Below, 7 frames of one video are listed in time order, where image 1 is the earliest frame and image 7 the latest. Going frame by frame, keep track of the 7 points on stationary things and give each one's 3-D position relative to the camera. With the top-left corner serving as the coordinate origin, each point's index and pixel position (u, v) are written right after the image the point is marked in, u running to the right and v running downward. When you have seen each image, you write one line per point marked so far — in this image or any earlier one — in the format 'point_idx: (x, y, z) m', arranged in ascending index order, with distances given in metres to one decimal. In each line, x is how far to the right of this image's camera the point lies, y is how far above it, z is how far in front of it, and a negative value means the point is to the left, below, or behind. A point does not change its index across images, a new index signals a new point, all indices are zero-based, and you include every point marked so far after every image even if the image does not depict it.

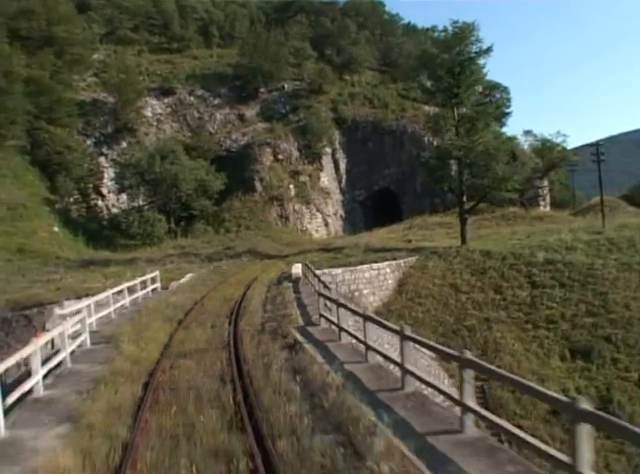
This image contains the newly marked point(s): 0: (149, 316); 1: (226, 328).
0: (-5.4, -2.4, +16.1) m
1: (-2.7, -2.3, +14.1) m
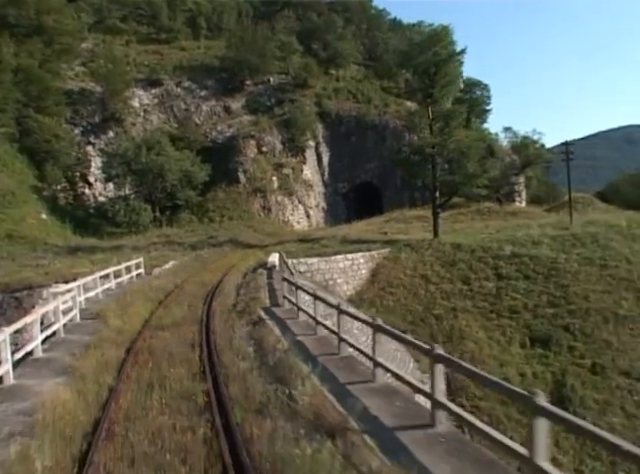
0: (-6.5, -2.0, +17.7) m
1: (-3.8, -2.0, +15.8) m
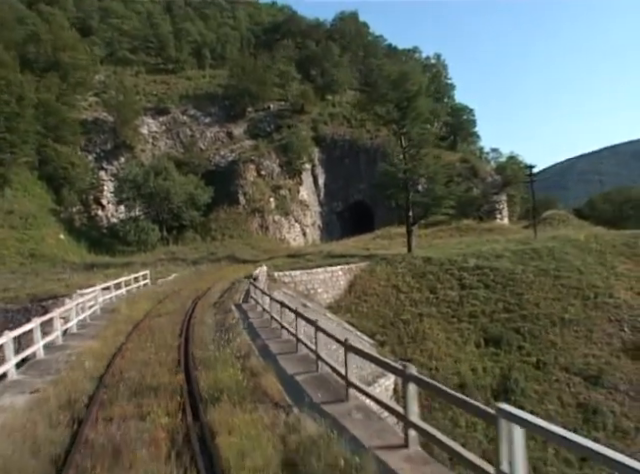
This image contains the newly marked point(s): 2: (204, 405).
0: (-8.1, -2.8, +22.9) m
1: (-5.5, -2.6, +20.9) m
2: (-1.8, -2.4, +7.5) m
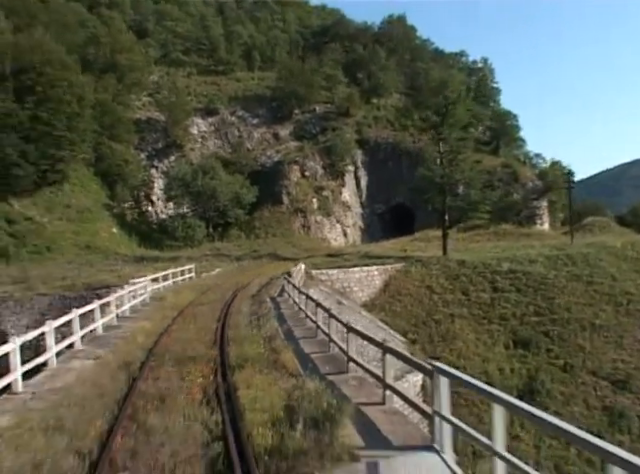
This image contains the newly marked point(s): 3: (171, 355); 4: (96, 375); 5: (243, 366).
0: (-6.7, -2.6, +25.1) m
1: (-4.2, -2.5, +22.9) m
2: (-1.7, -2.4, +9.3) m
3: (-3.2, -2.4, +10.8) m
4: (-4.1, -2.5, +9.4) m
5: (-1.5, -2.4, +9.4) m
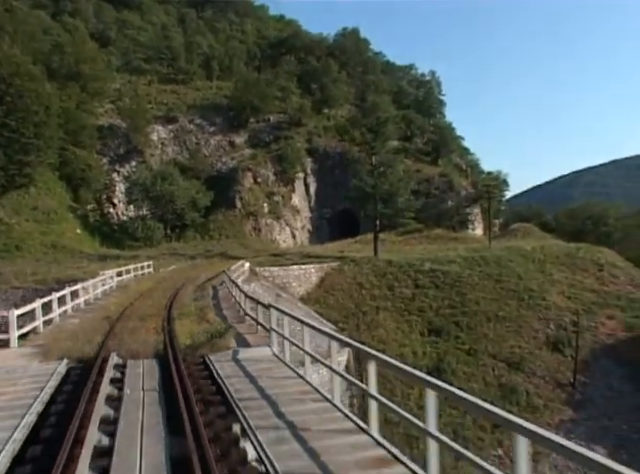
0: (-10.6, -2.6, +30.5) m
1: (-7.9, -2.6, +28.5) m
2: (-4.4, -2.5, +15.1) m
3: (-6.0, -2.5, +16.5) m
4: (-6.8, -2.6, +15.1) m
5: (-4.2, -2.5, +15.2) m
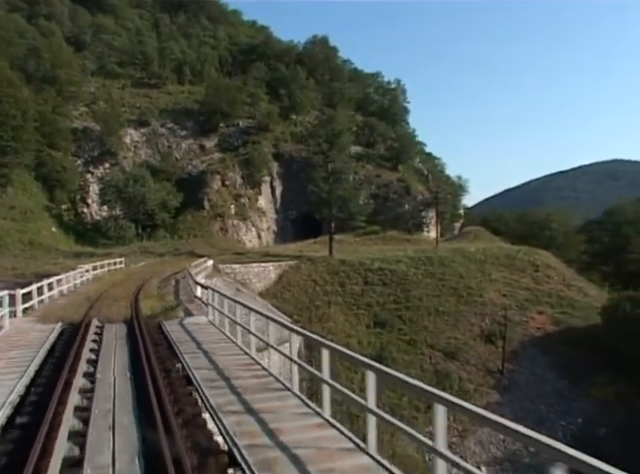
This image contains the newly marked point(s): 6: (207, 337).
0: (-14.0, -2.6, +34.9) m
1: (-11.3, -2.6, +33.0) m
2: (-7.1, -2.5, +19.8) m
3: (-8.8, -2.5, +21.1) m
4: (-9.5, -2.5, +19.6) m
5: (-6.9, -2.5, +19.9) m
6: (-3.3, -2.9, +14.9) m
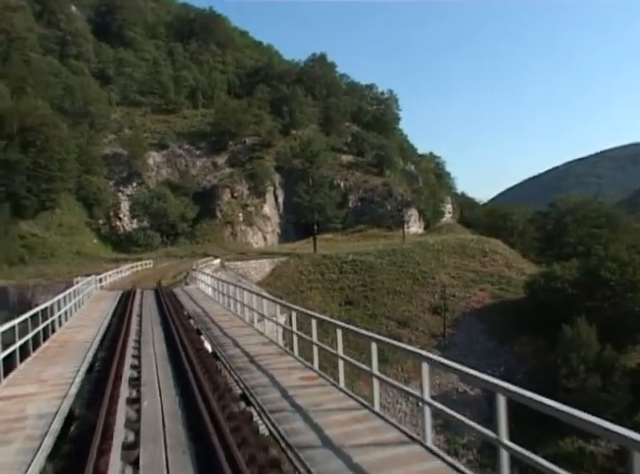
0: (-17.1, -3.4, +50.3) m
1: (-14.5, -3.3, +48.3) m
2: (-10.9, -3.0, +34.8) m
3: (-12.6, -3.1, +36.3) m
4: (-13.3, -3.2, +34.8) m
5: (-10.7, -3.0, +35.0) m
6: (-7.4, -3.3, +29.8) m
